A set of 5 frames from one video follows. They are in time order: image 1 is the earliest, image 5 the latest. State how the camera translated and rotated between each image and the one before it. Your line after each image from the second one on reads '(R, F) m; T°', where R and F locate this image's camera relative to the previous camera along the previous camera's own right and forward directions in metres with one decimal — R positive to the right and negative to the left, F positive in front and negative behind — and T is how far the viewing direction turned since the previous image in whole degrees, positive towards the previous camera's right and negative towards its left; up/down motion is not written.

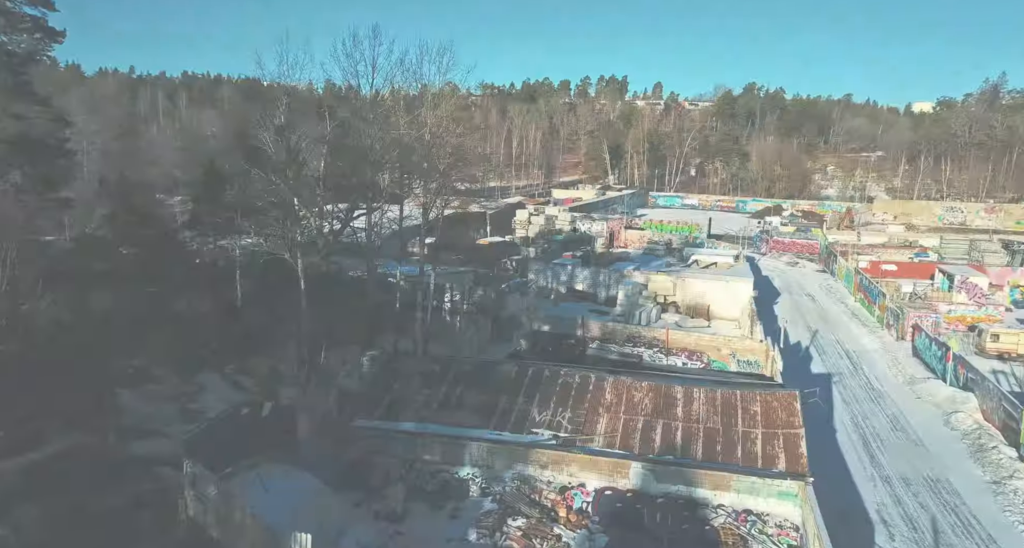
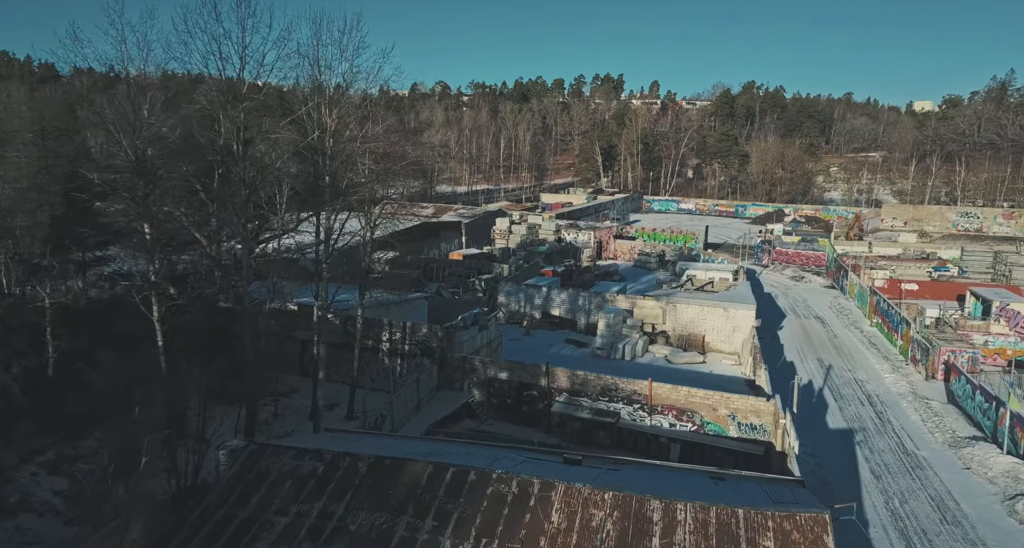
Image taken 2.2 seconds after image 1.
(+1.1, +3.5) m; 0°
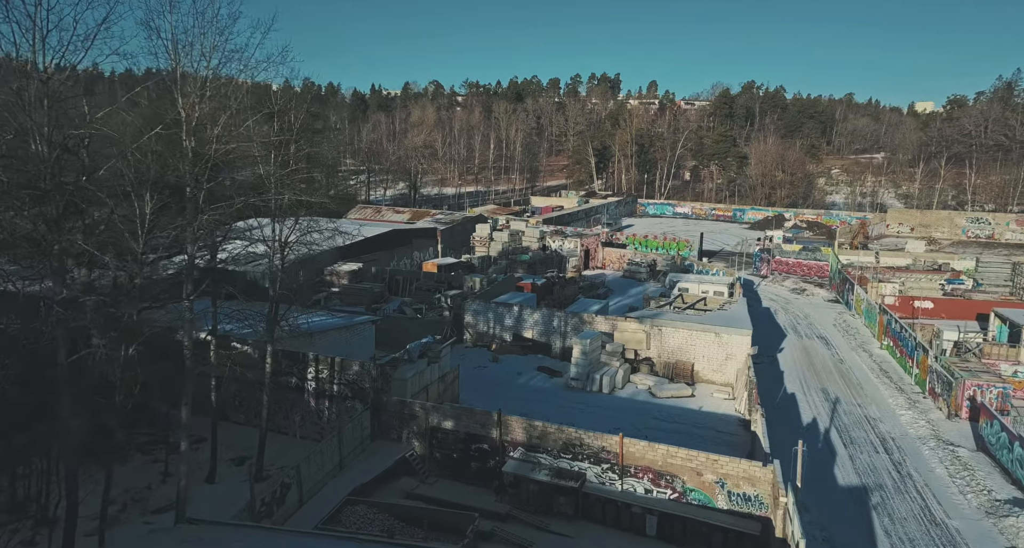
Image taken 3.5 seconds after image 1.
(+1.0, +2.6) m; 0°
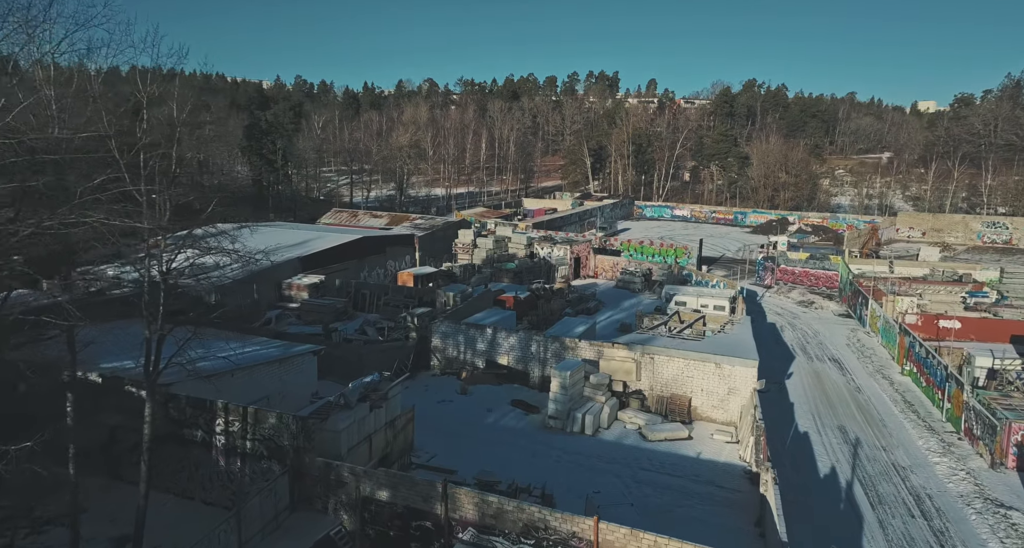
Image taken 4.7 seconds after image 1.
(+0.7, +2.5) m; 0°
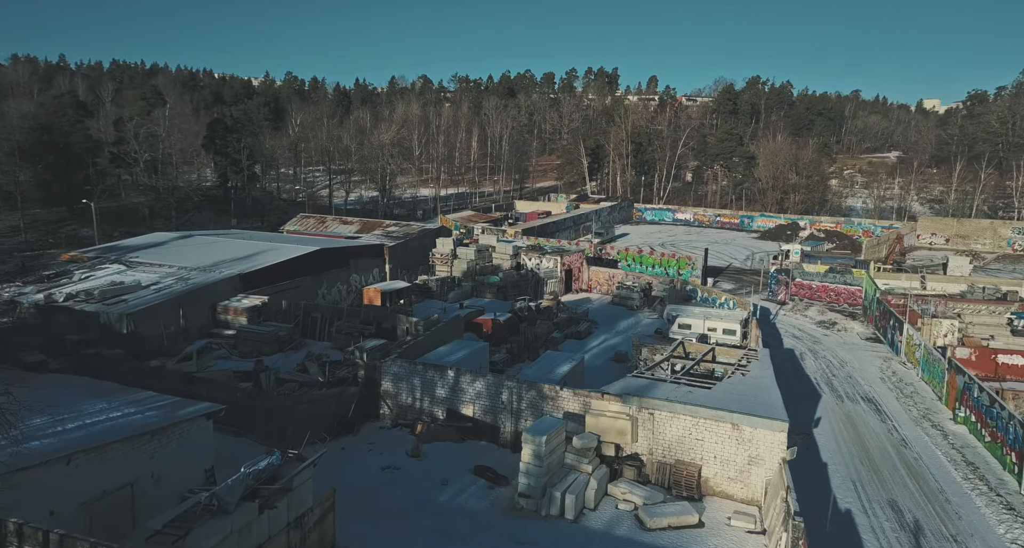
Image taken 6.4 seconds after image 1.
(+0.7, +3.5) m; 0°
